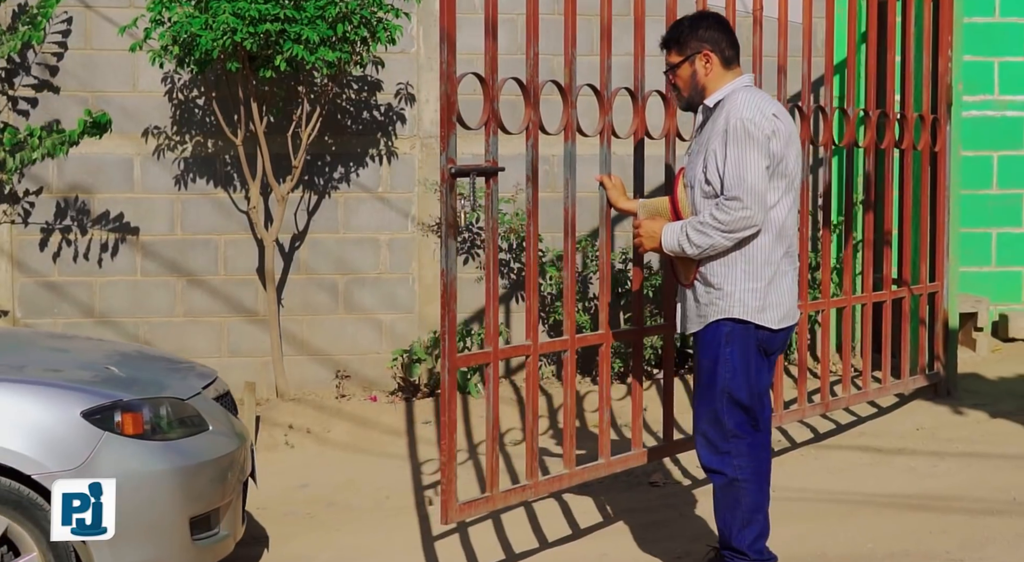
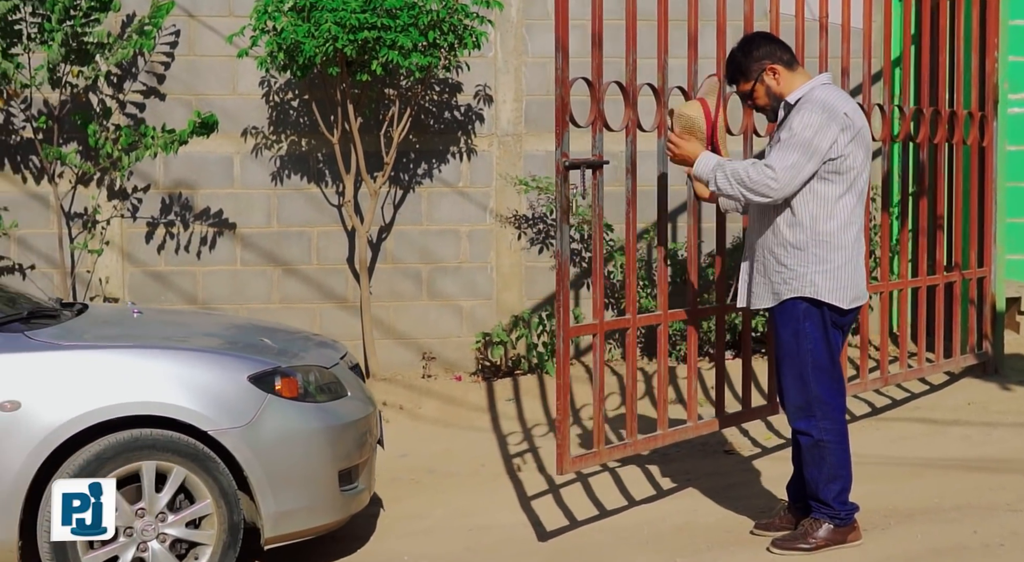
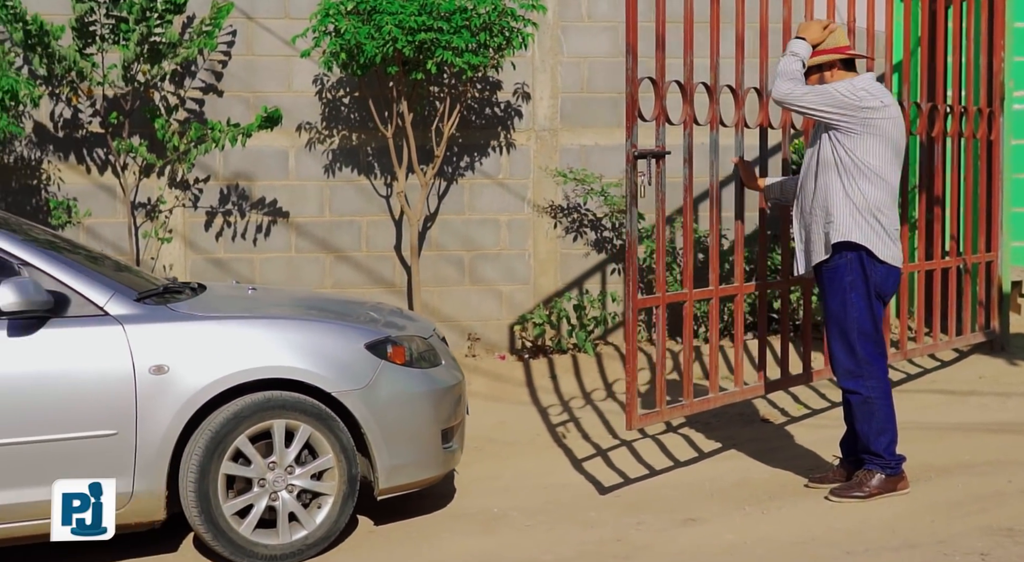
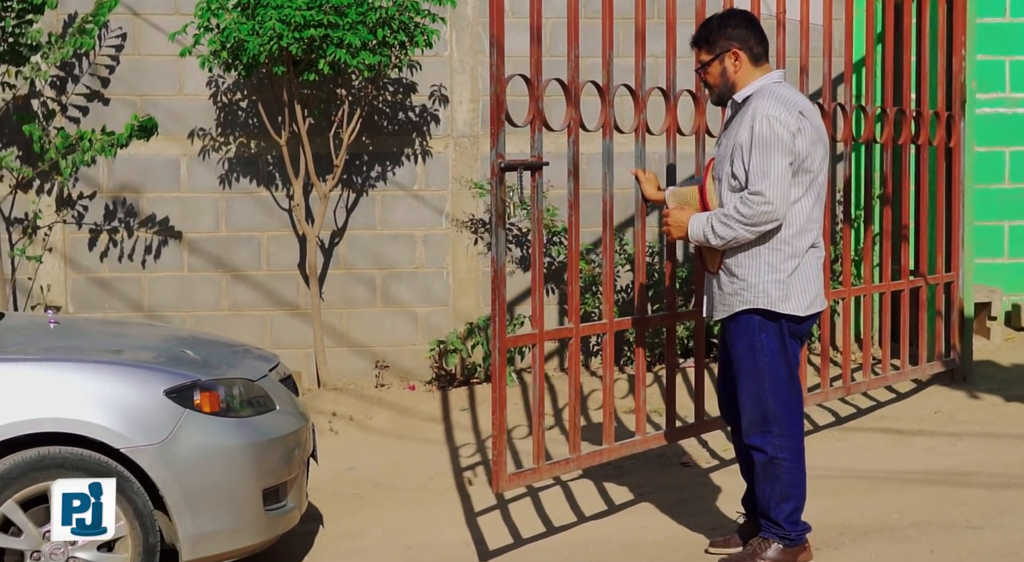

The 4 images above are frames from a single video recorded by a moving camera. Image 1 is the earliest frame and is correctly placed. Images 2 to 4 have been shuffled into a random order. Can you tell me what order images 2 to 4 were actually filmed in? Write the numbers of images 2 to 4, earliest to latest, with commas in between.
4, 2, 3
